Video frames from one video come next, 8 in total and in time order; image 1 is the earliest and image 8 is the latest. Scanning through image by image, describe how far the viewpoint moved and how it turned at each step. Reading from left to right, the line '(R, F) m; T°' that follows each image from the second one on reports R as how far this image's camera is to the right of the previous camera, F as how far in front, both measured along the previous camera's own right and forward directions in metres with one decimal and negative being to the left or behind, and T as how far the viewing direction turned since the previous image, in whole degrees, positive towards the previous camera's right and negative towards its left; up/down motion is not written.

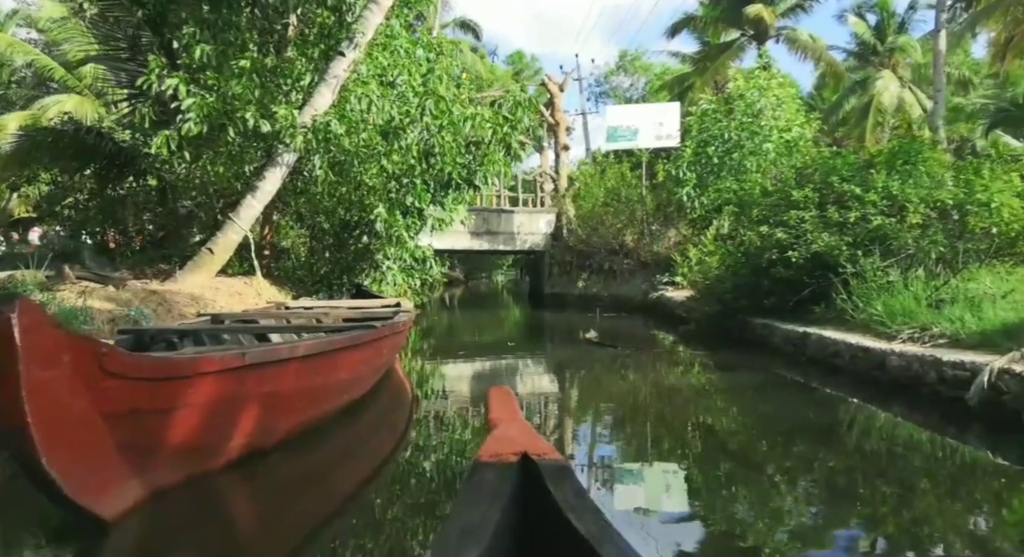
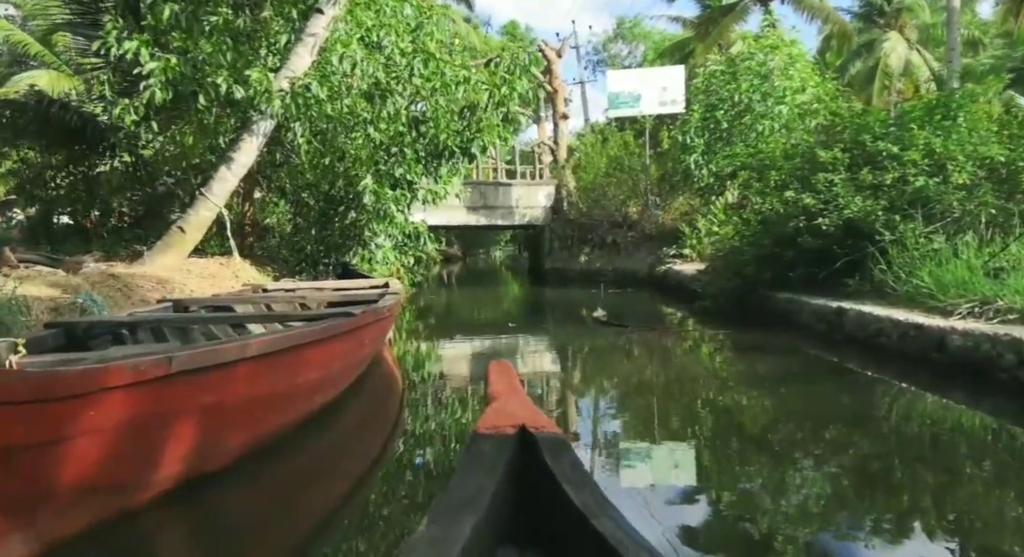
(0.0, +0.7) m; 0°
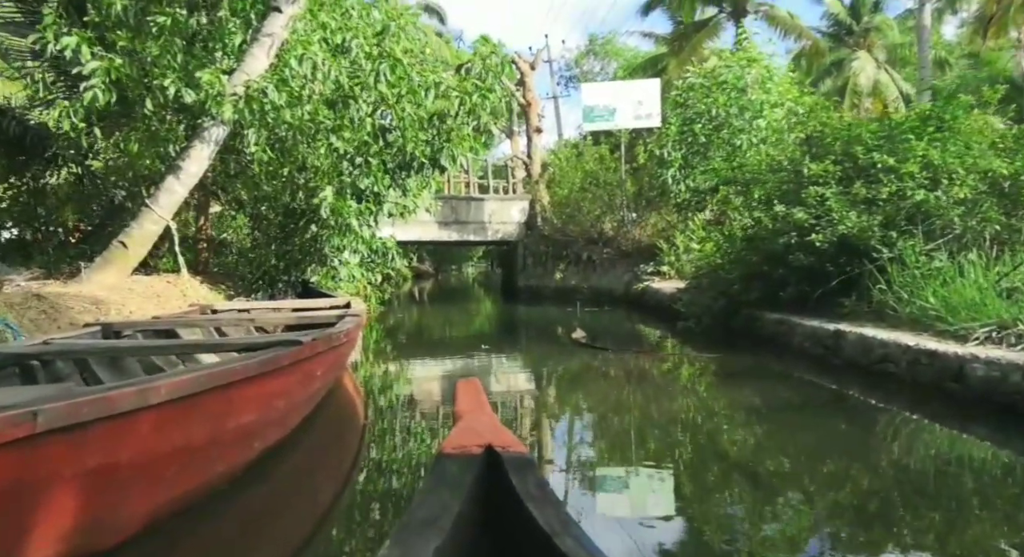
(0.0, +0.5) m; +2°
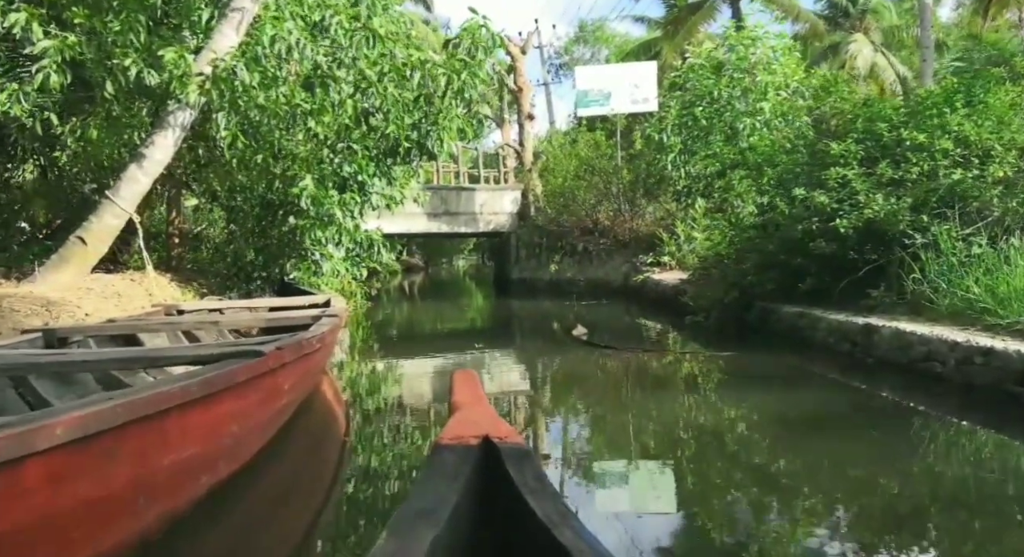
(0.0, +0.6) m; +1°
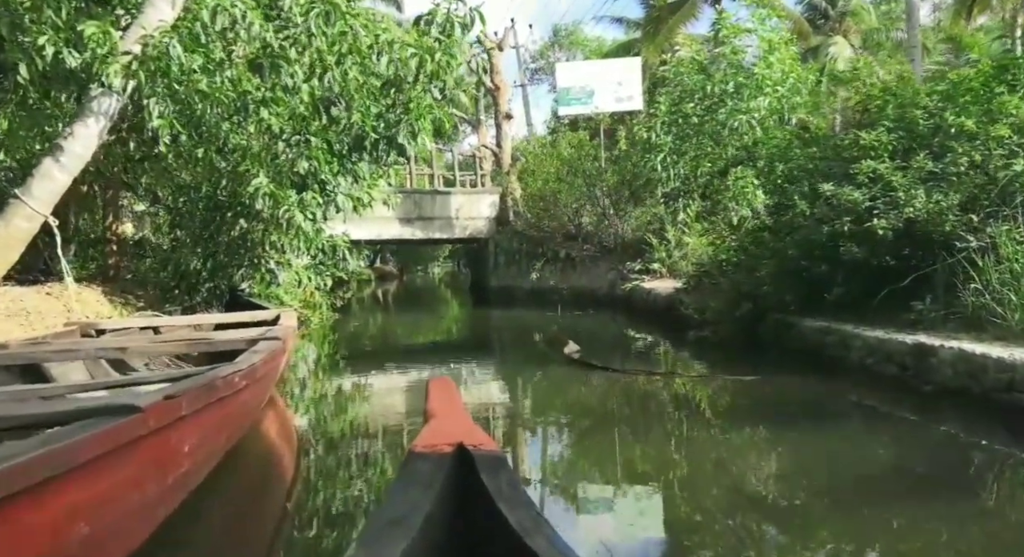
(0.0, +0.9) m; +2°
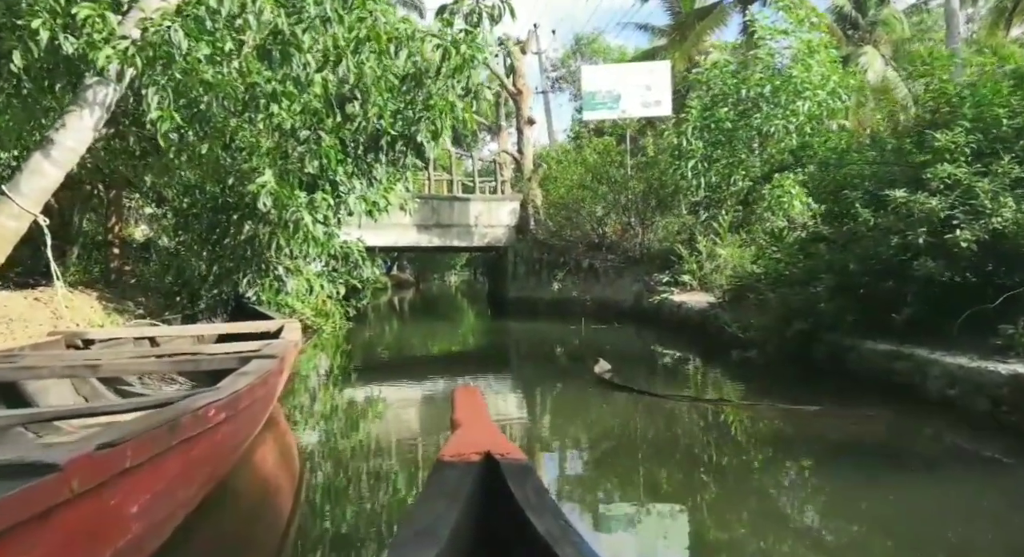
(-0.1, +0.5) m; -1°
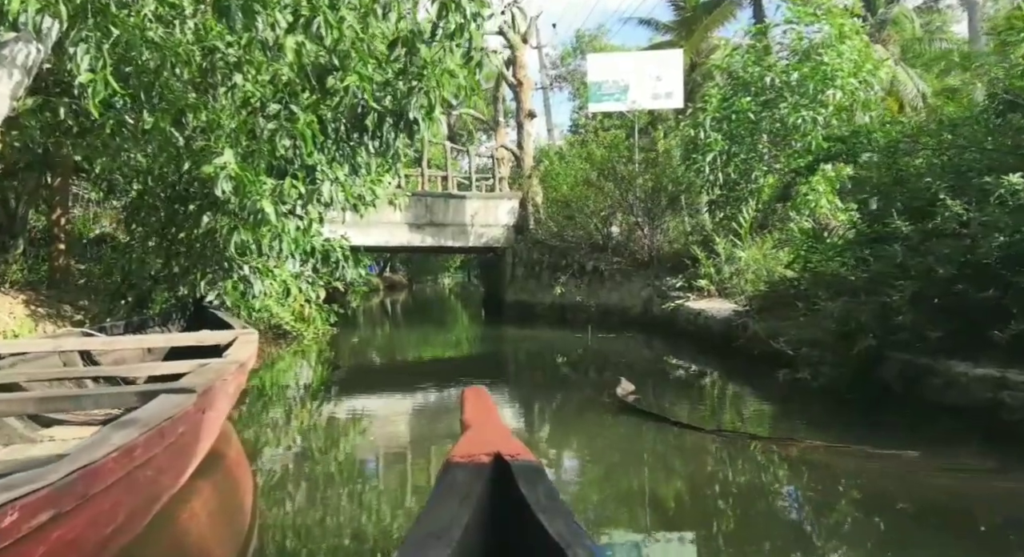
(-0.1, +1.0) m; 0°
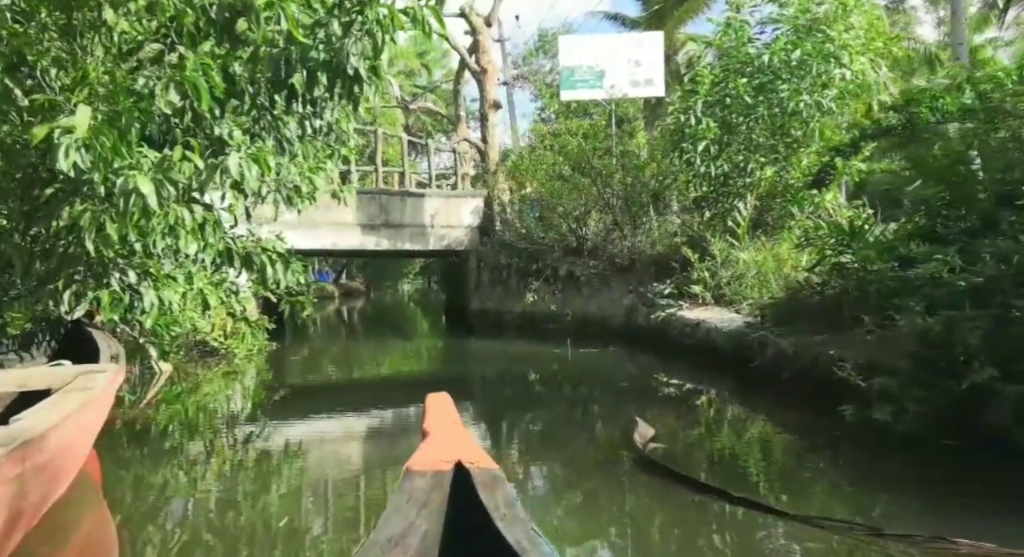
(-0.1, +1.3) m; +3°
